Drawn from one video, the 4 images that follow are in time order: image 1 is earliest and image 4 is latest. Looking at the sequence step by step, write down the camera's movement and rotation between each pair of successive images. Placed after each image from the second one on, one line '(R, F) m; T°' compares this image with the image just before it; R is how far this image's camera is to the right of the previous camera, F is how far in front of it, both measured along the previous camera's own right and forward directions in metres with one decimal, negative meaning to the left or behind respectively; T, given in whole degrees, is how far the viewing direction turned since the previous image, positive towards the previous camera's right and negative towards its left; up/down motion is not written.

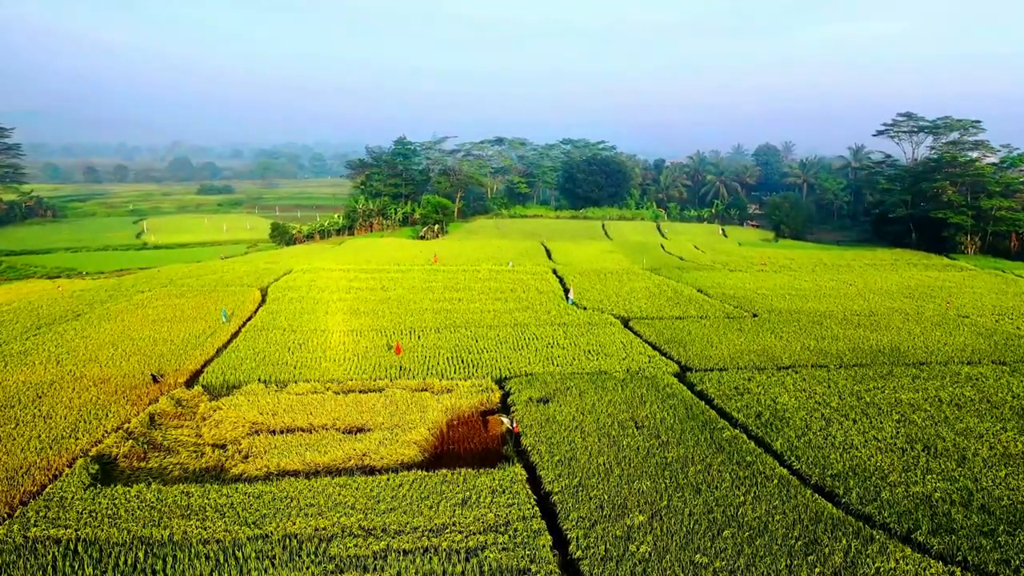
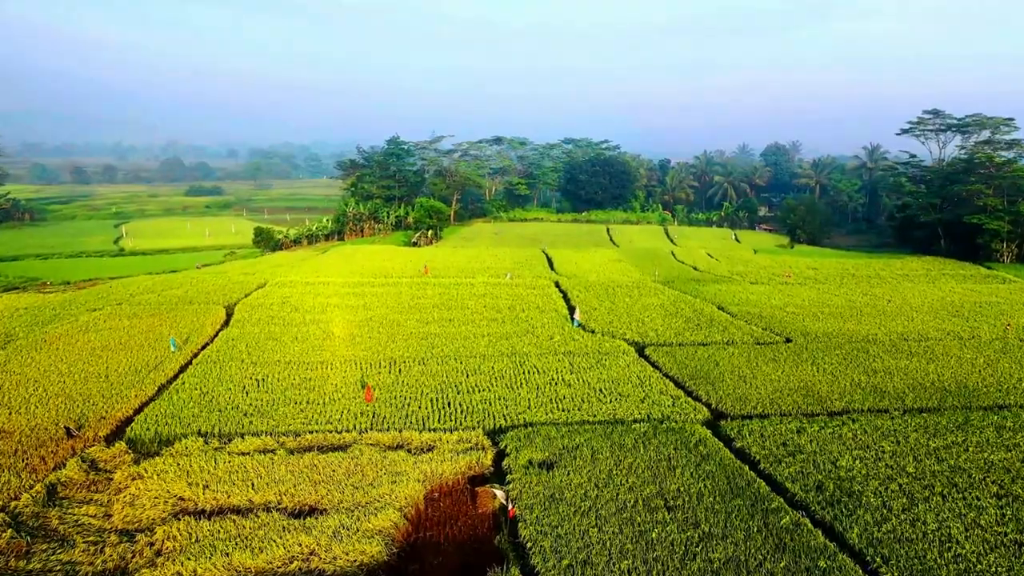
(+0.1, +3.7) m; 0°
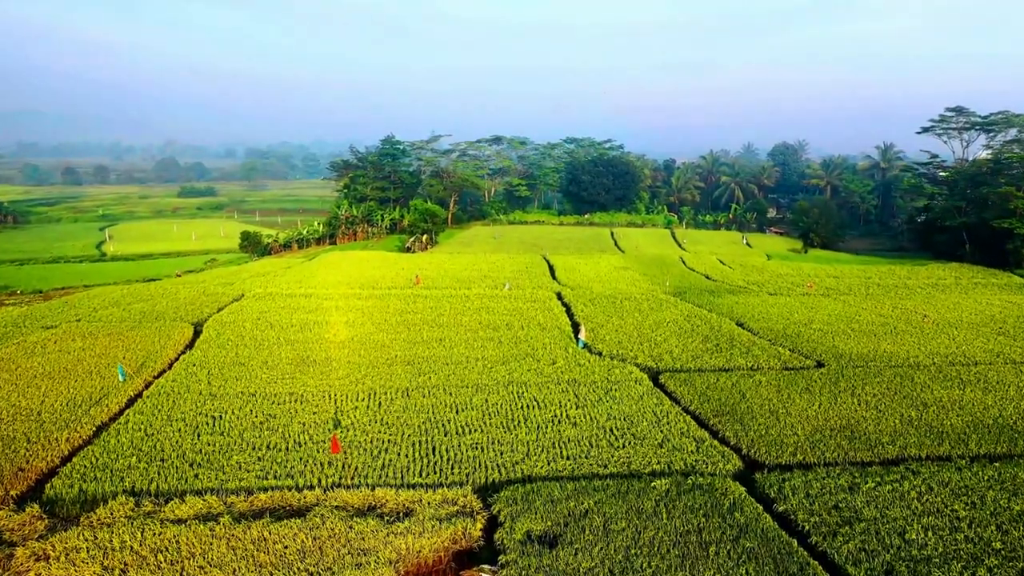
(+0.1, +2.7) m; 0°
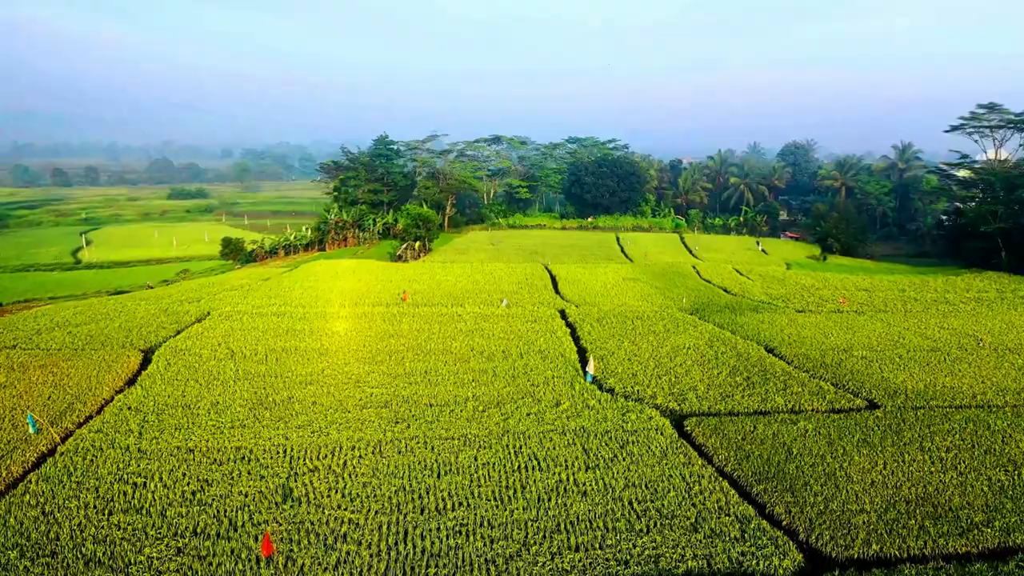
(+0.2, +3.4) m; 0°
